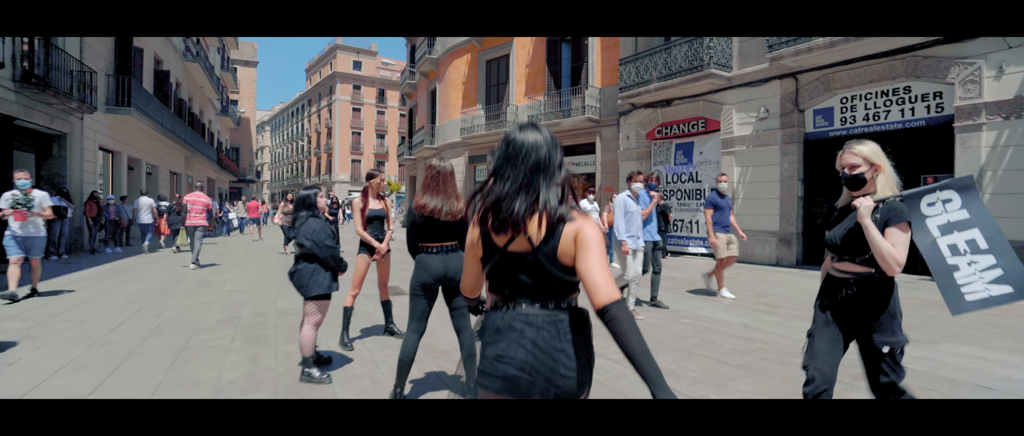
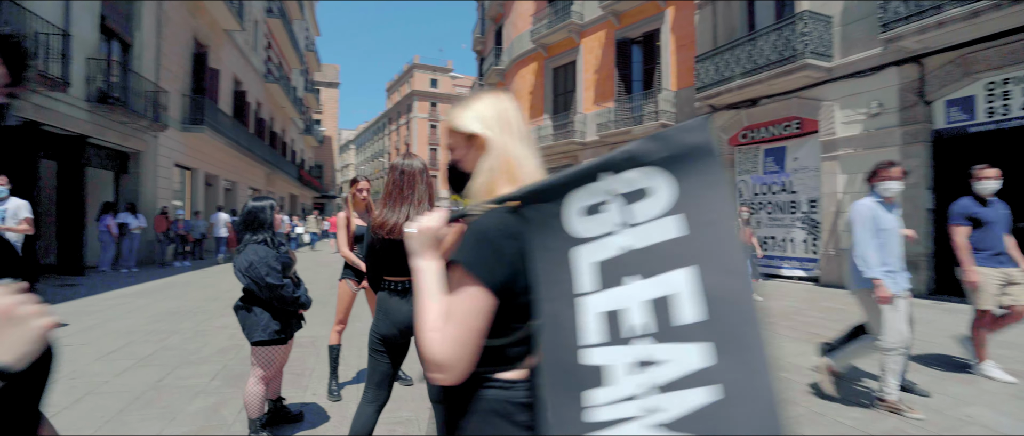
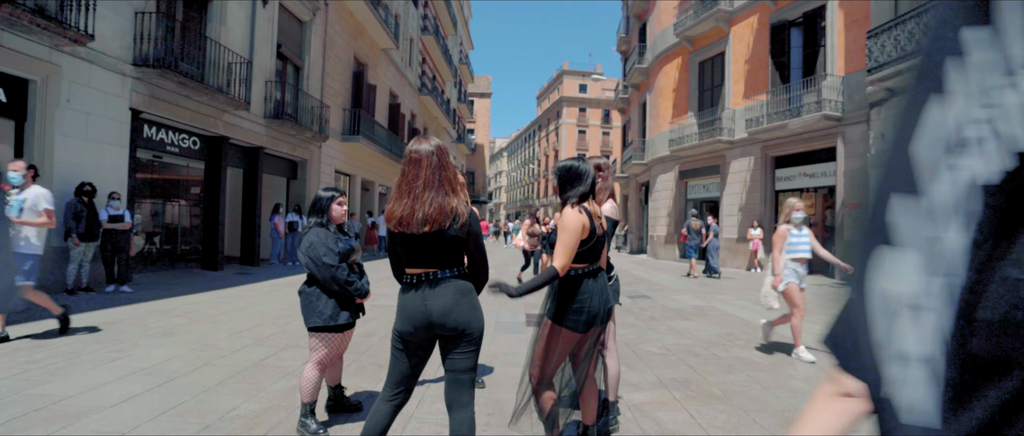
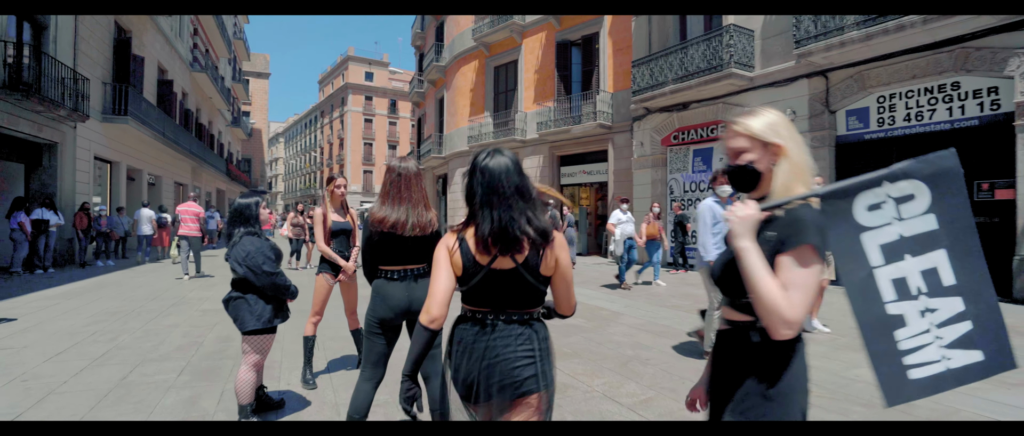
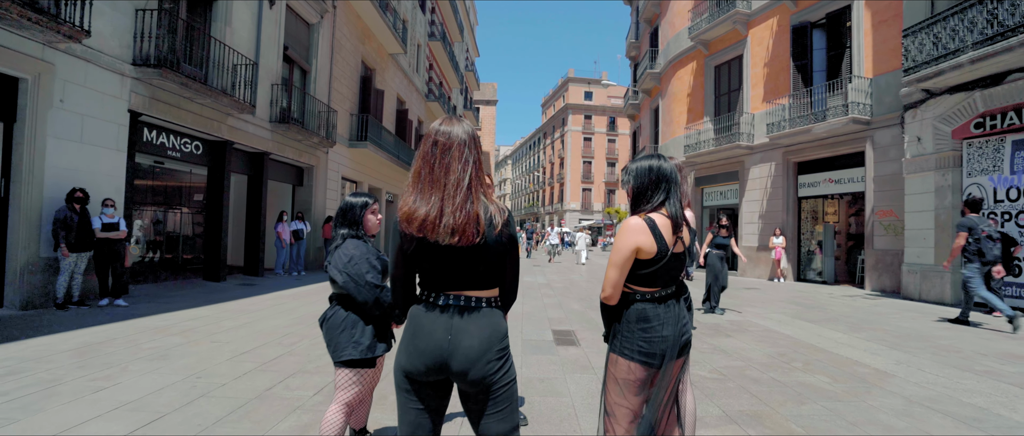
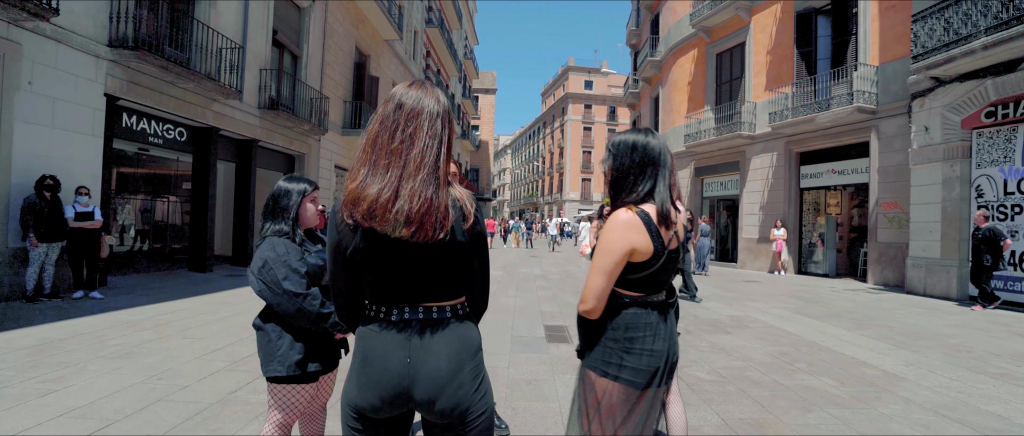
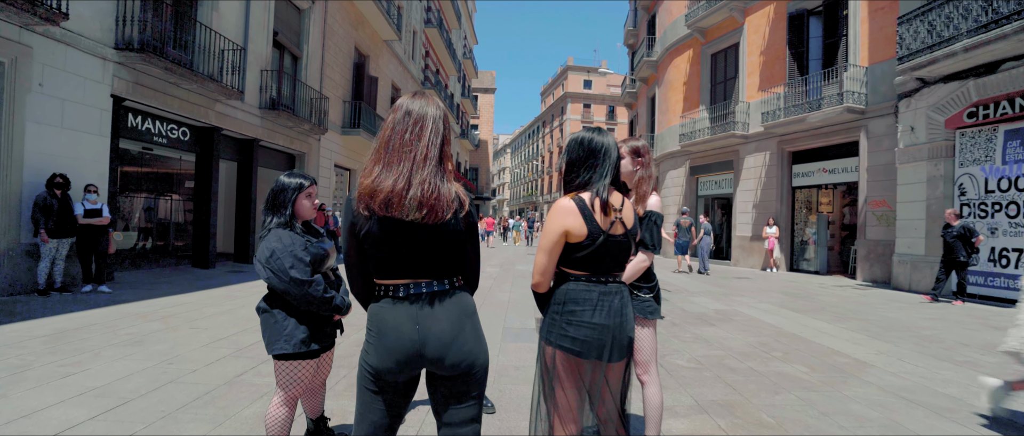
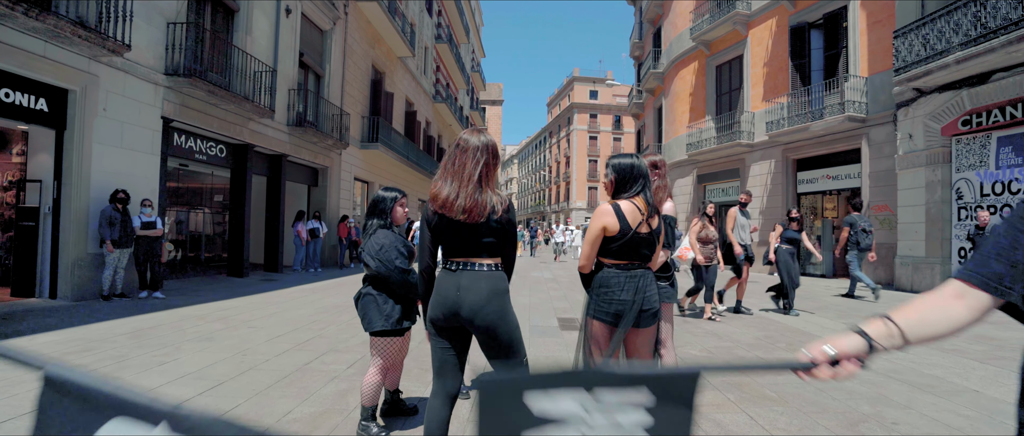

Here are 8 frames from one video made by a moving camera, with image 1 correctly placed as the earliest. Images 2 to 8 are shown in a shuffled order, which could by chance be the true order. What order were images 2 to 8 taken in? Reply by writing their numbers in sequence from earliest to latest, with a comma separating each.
4, 2, 3, 7, 6, 5, 8
